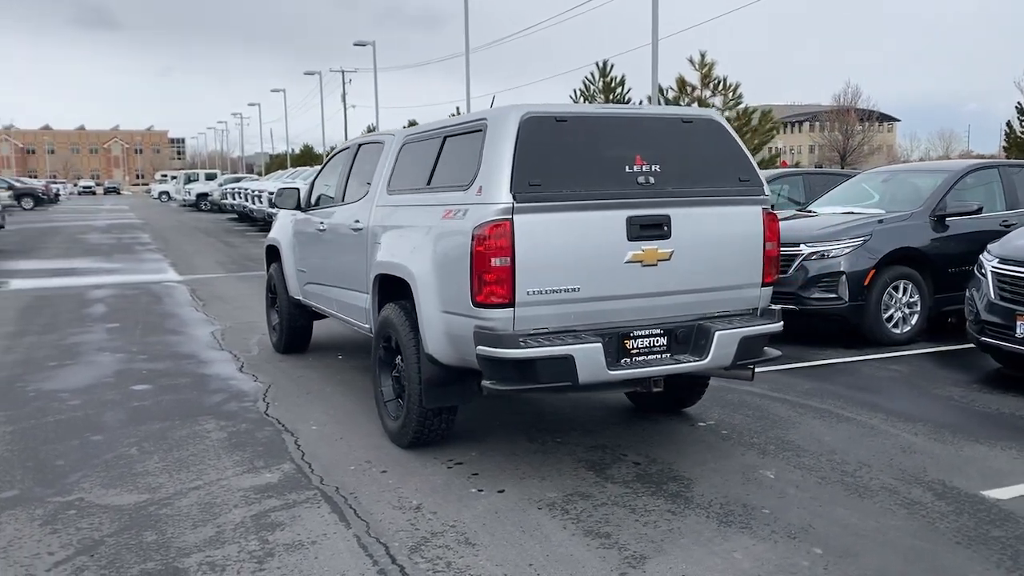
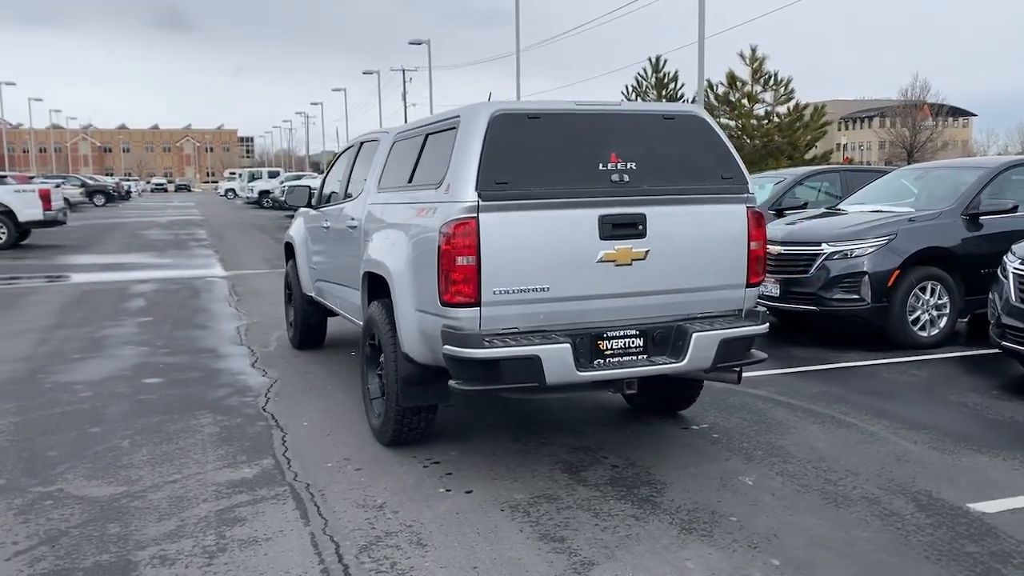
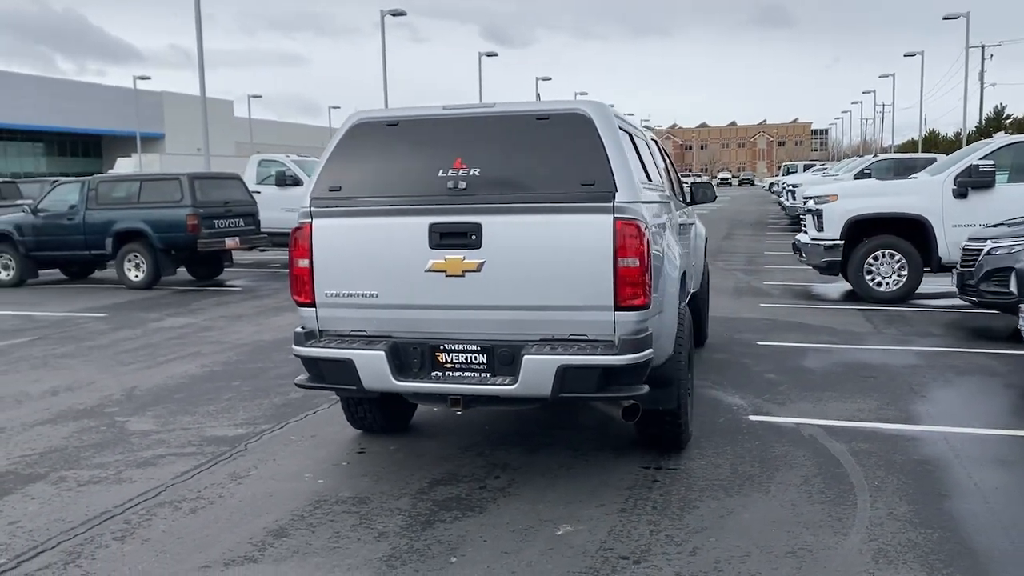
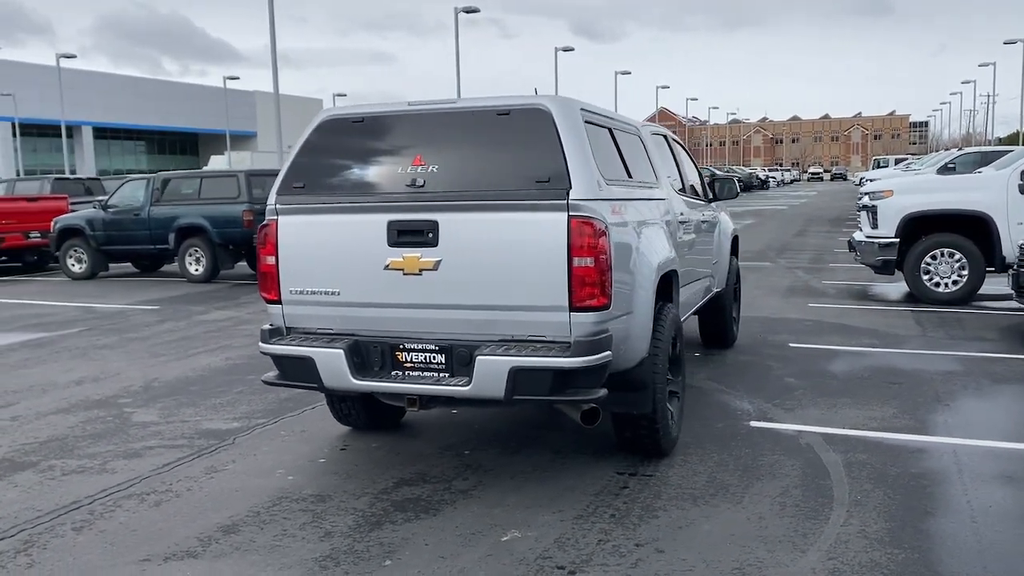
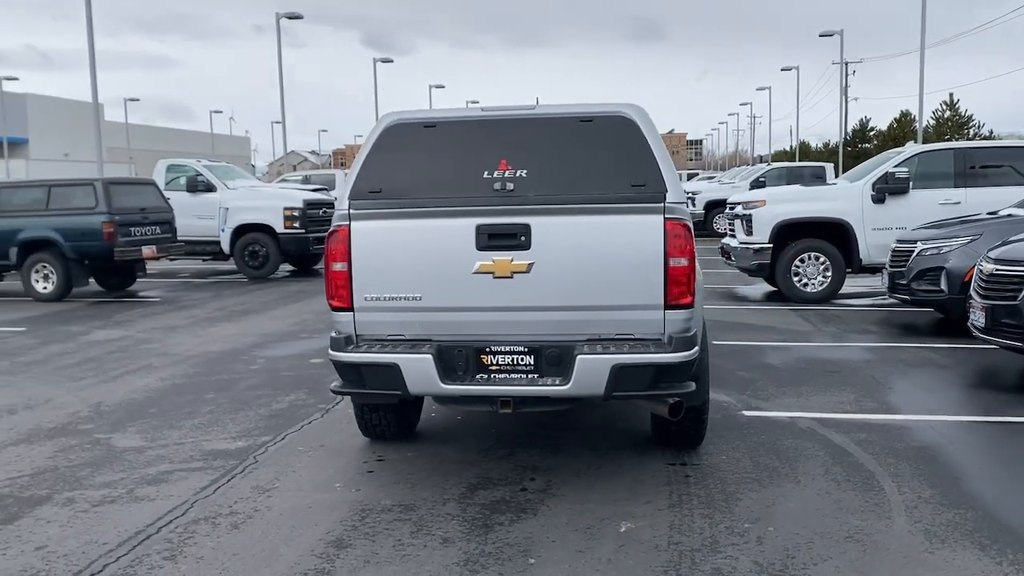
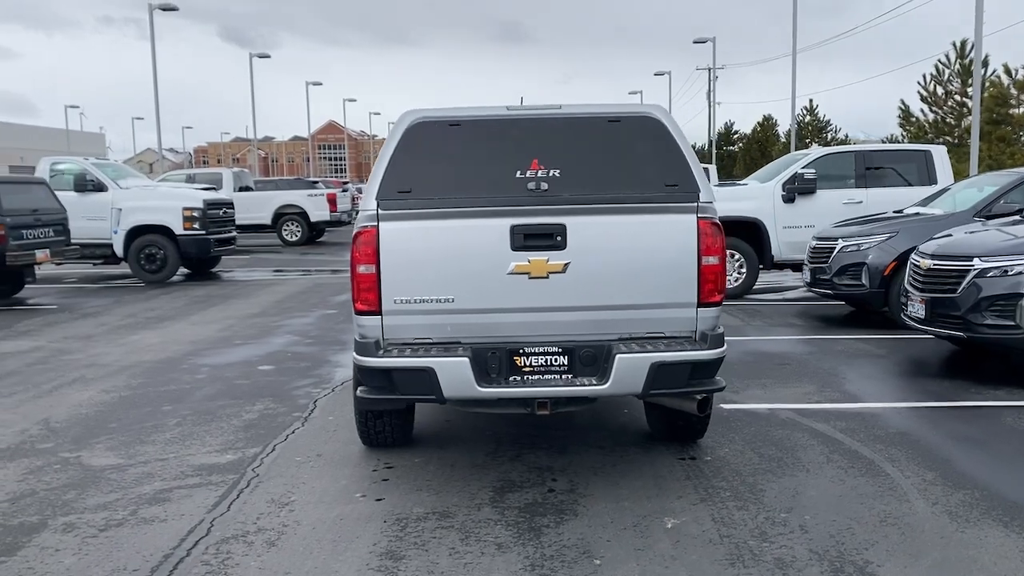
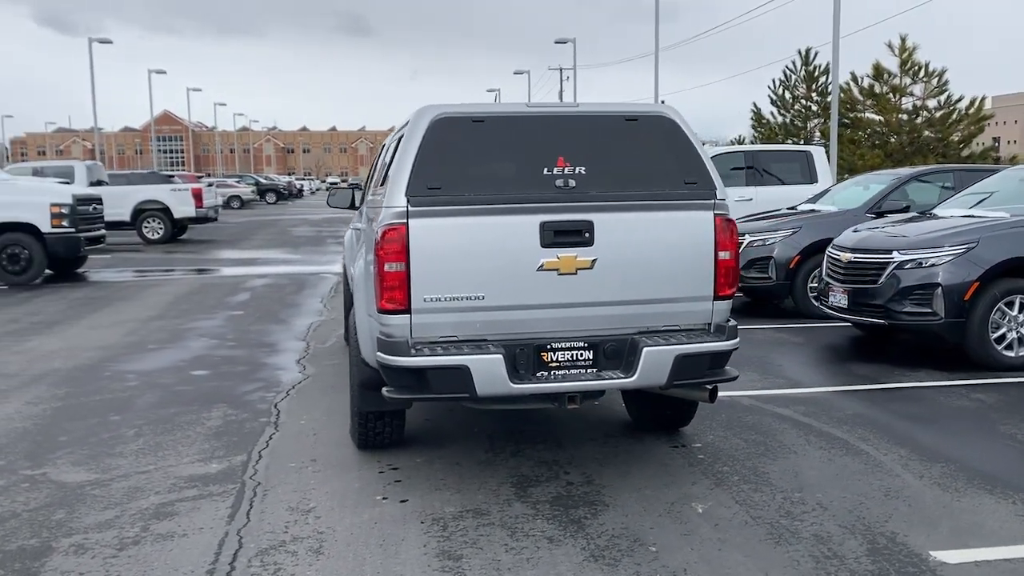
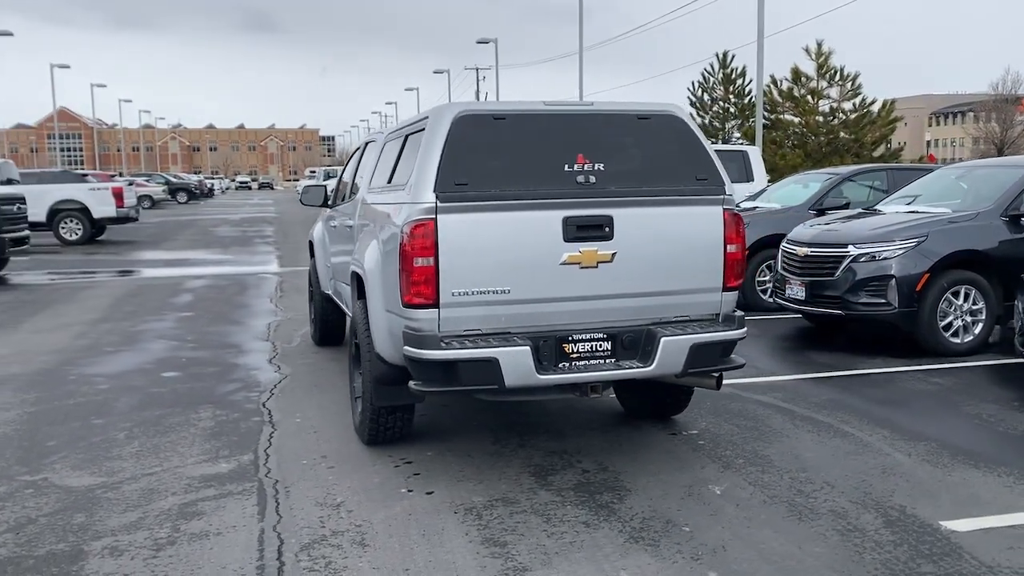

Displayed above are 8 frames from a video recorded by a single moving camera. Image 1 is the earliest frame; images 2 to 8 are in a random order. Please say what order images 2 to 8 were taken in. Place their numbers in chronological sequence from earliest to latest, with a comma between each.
2, 8, 7, 6, 5, 3, 4
